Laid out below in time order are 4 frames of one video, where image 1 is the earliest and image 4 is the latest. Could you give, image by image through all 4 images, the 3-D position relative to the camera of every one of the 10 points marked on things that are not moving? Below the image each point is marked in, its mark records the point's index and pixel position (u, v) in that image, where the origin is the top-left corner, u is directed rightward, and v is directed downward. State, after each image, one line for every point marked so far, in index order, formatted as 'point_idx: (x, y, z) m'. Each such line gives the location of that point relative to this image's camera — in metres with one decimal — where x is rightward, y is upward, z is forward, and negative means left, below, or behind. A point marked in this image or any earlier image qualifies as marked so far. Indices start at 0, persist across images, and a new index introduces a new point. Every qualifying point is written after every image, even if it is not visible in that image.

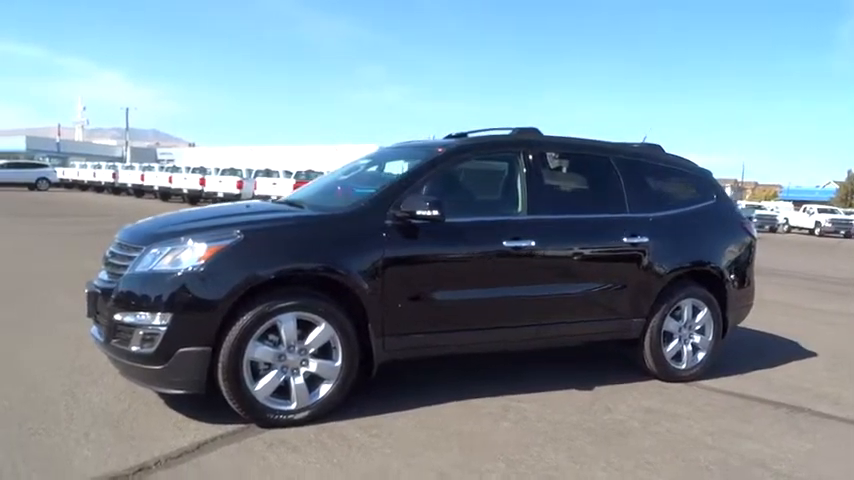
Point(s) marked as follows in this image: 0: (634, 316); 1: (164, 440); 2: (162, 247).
0: (+2.0, -0.8, +6.4) m
1: (-1.8, -1.4, +4.5) m
2: (-1.9, 0.0, +4.7) m
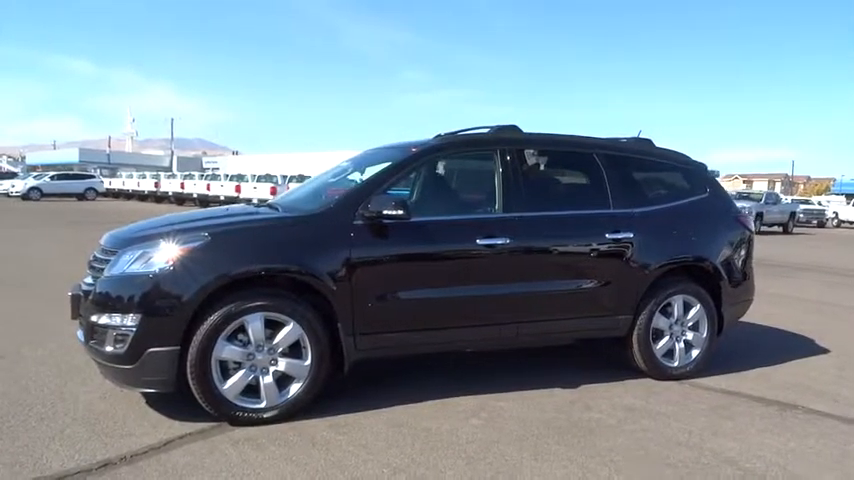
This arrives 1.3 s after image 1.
0: (+1.9, -0.7, +6.3) m
1: (-2.1, -1.4, +4.6) m
2: (-2.2, -0.1, +4.9) m
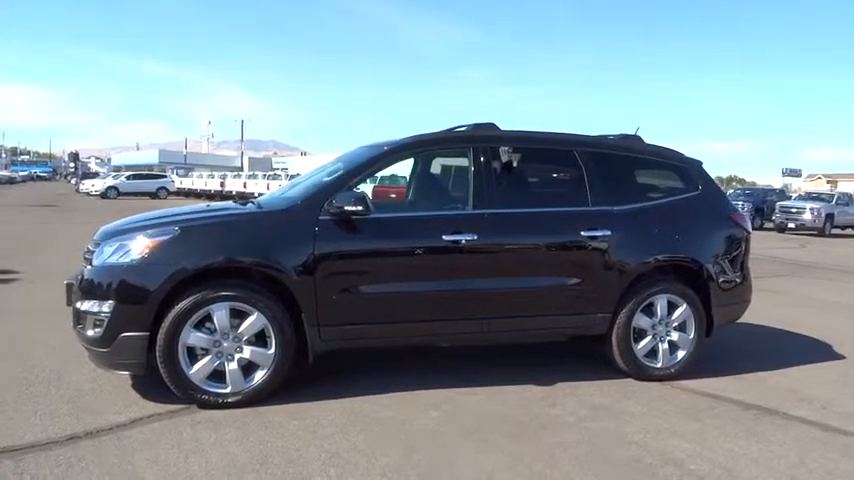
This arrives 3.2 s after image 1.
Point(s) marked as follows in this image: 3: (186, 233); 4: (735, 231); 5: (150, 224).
0: (+1.6, -0.7, +6.2) m
1: (-2.5, -1.4, +5.0) m
2: (-2.5, 0.0, +5.3) m
3: (-1.9, +0.1, +5.2) m
4: (+3.2, +0.1, +6.7) m
5: (-2.3, +0.1, +5.3) m
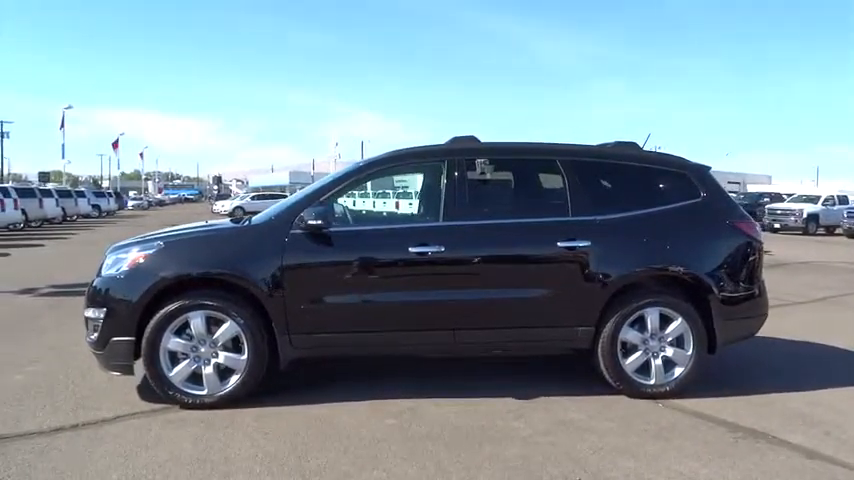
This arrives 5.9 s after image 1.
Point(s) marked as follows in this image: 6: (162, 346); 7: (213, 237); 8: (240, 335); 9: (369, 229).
0: (+1.4, -0.8, +6.1) m
1: (-2.8, -1.5, +5.6) m
2: (-2.9, -0.1, +5.9) m
3: (-2.3, -0.1, +5.7) m
4: (+3.1, 0.0, +6.3) m
5: (-2.6, 0.0, +5.9) m
6: (-2.3, -0.9, +5.6) m
7: (-1.9, 0.0, +5.8) m
8: (-1.6, -0.8, +5.7) m
9: (-0.5, +0.1, +5.9) m
